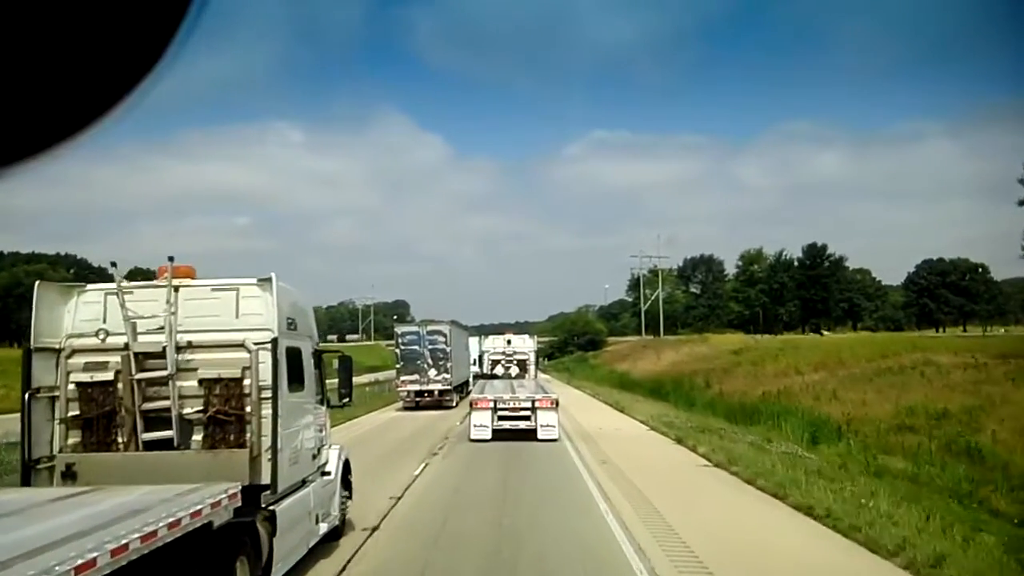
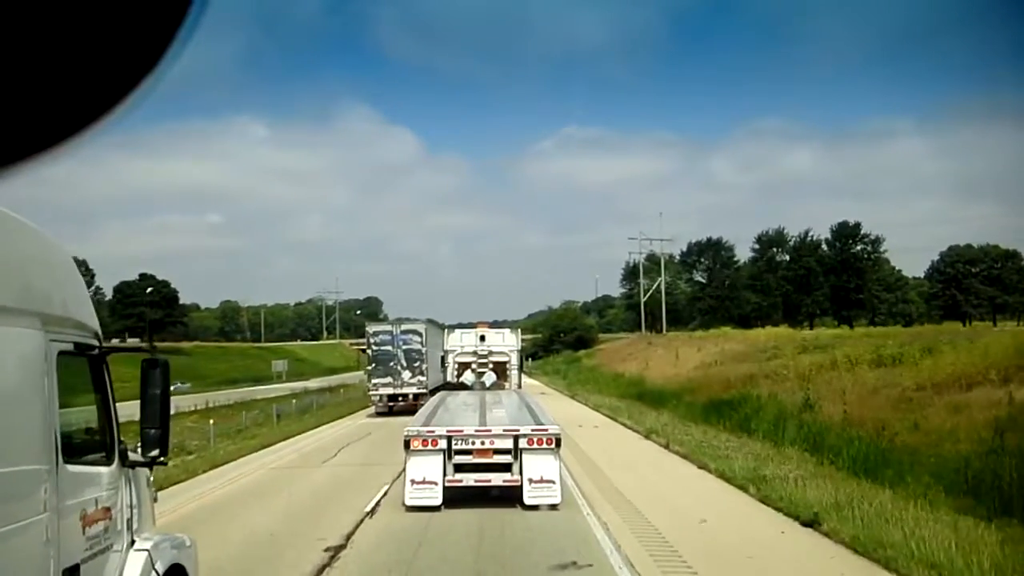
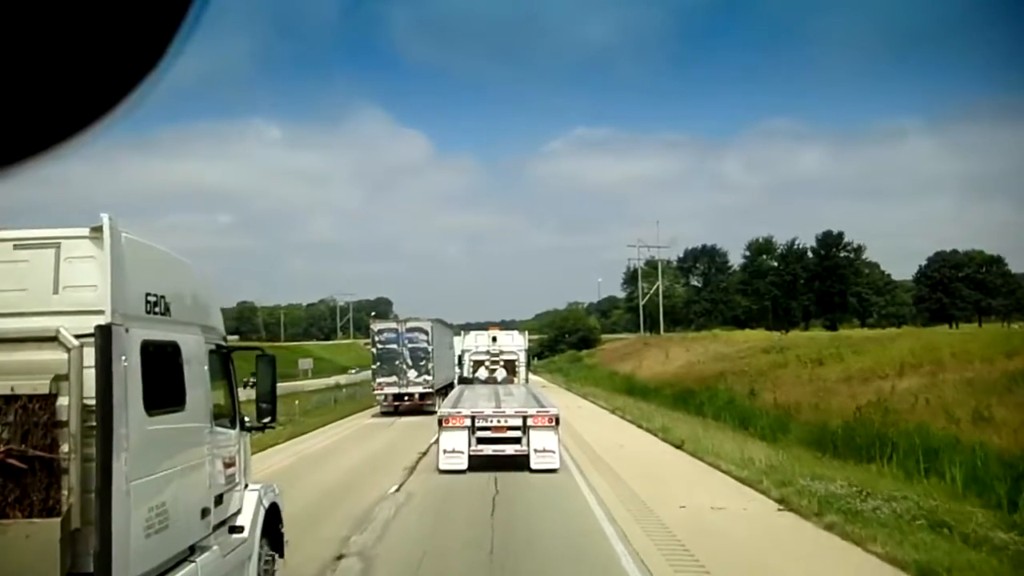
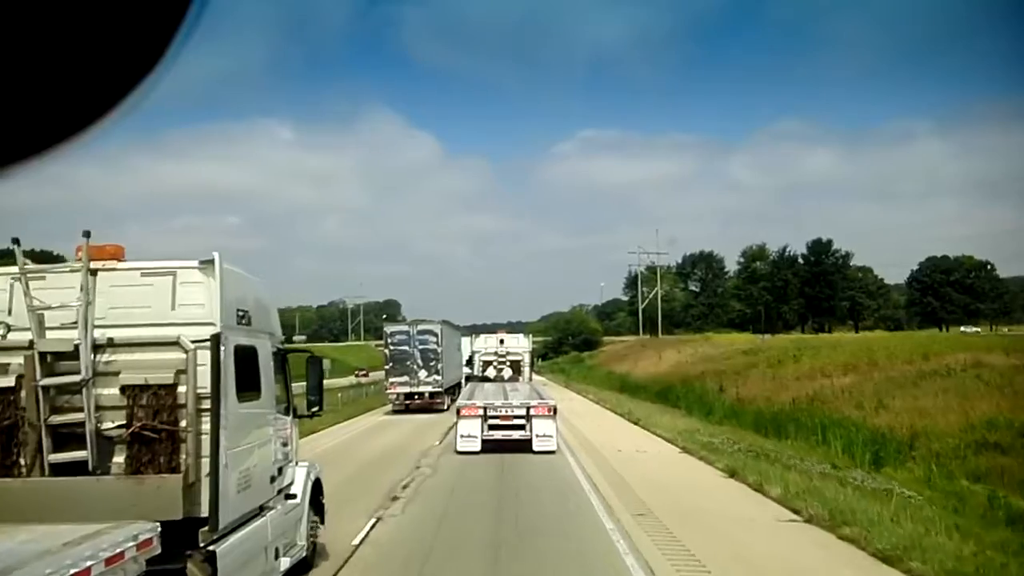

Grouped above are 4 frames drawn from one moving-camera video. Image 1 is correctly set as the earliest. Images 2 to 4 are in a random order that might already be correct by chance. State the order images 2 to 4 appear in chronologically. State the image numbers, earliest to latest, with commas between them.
4, 3, 2
